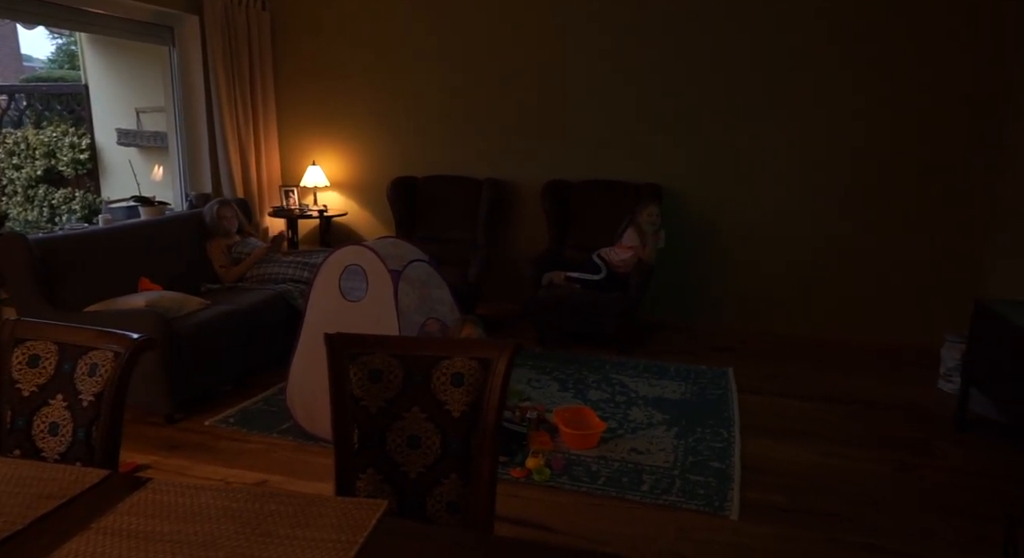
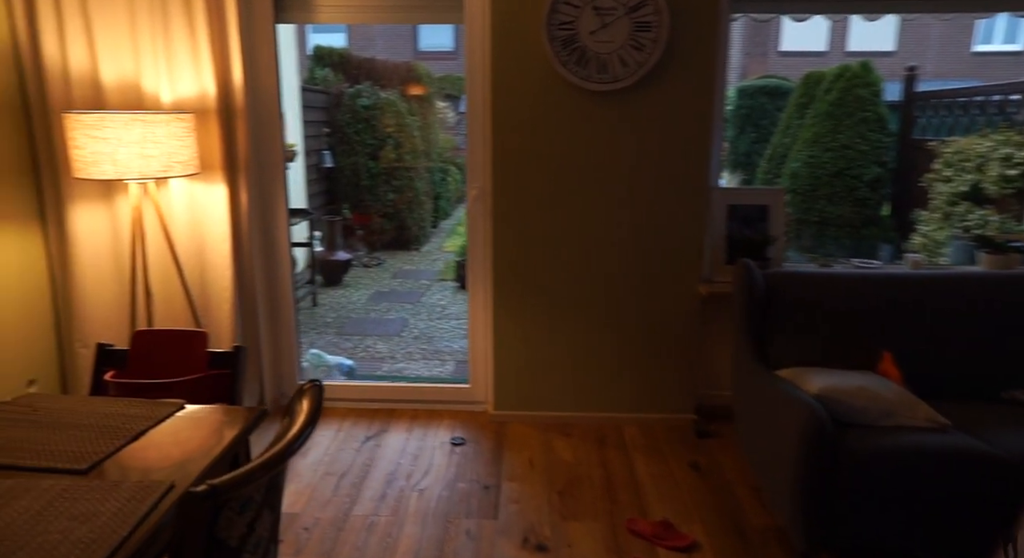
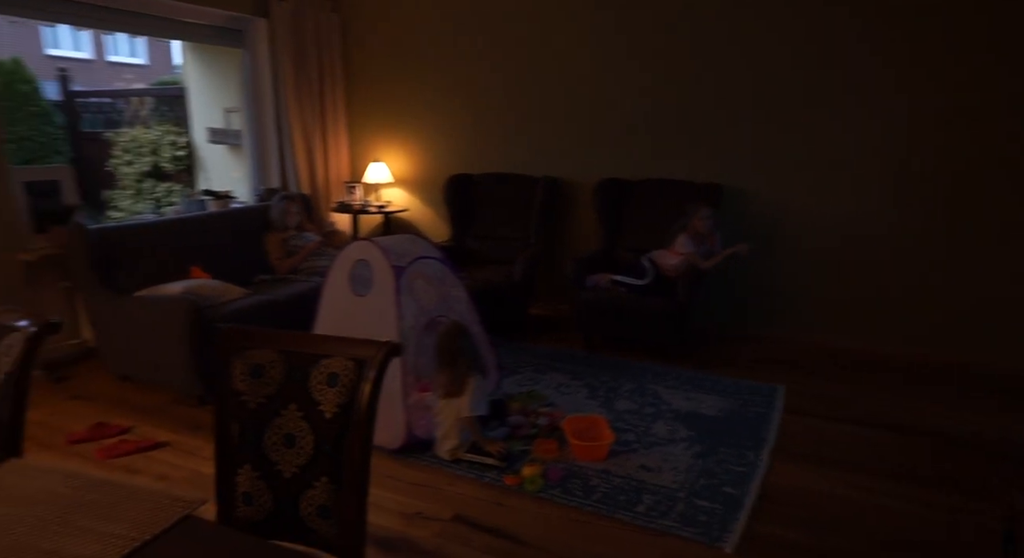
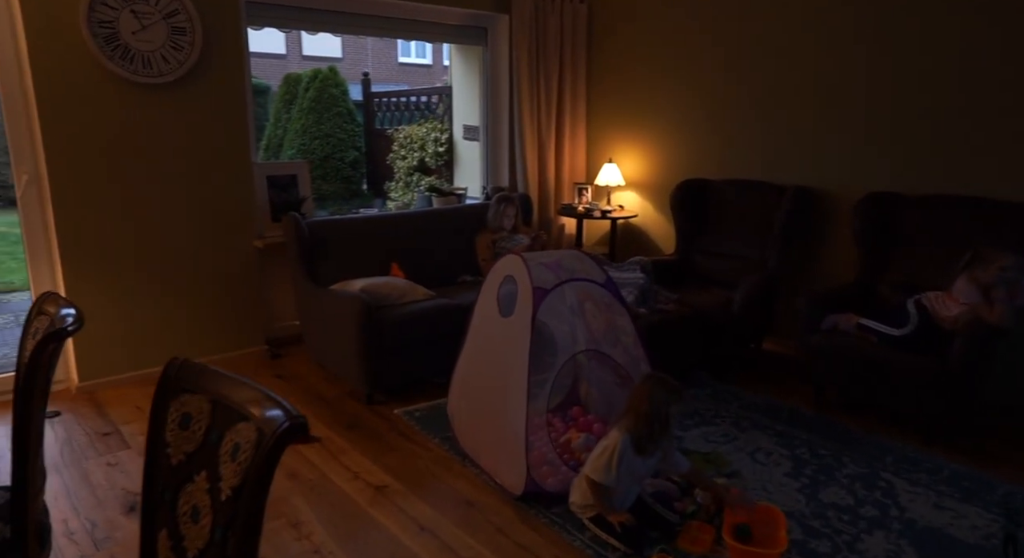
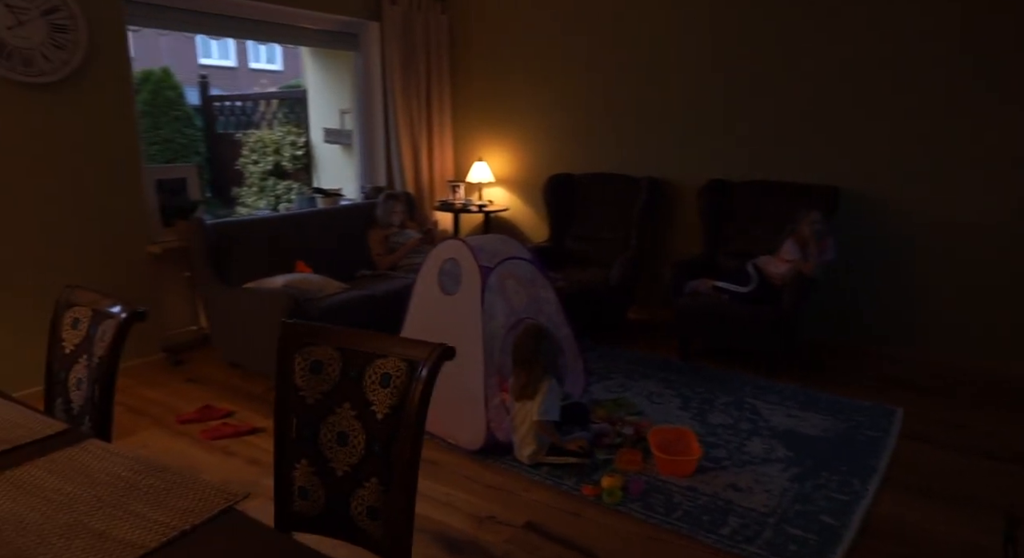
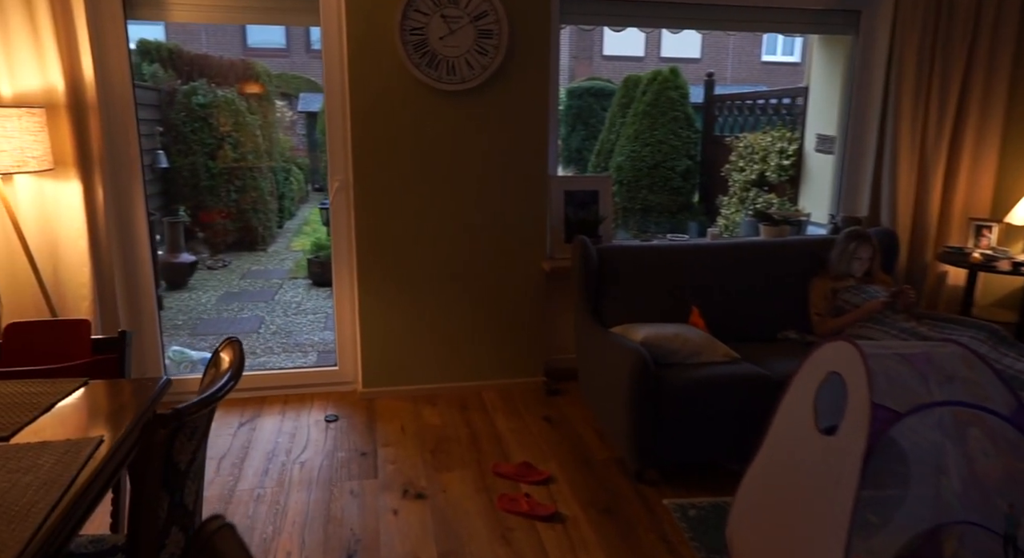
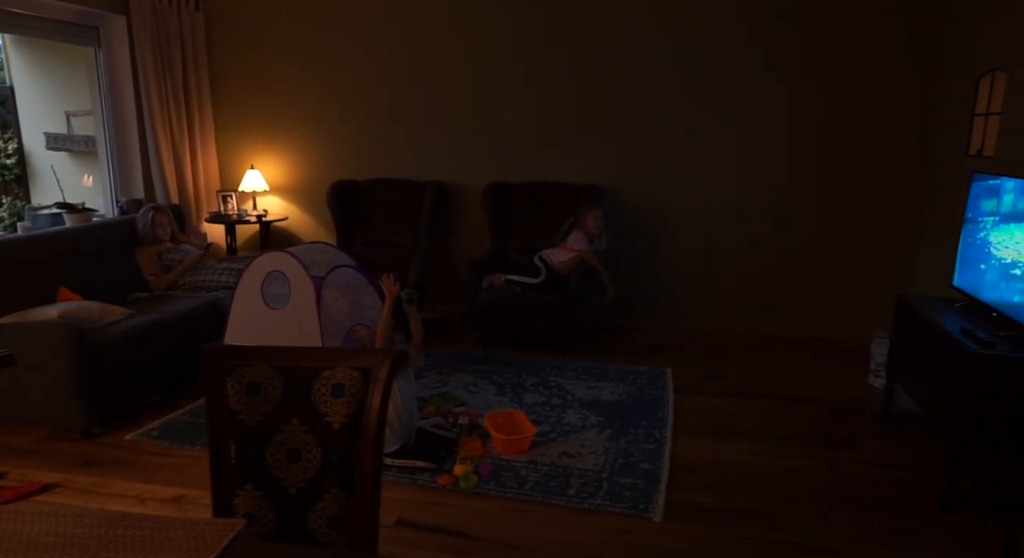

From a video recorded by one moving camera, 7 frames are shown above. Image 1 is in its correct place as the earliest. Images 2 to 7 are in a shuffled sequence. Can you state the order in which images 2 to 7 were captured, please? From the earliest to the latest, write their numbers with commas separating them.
7, 3, 5, 4, 6, 2
